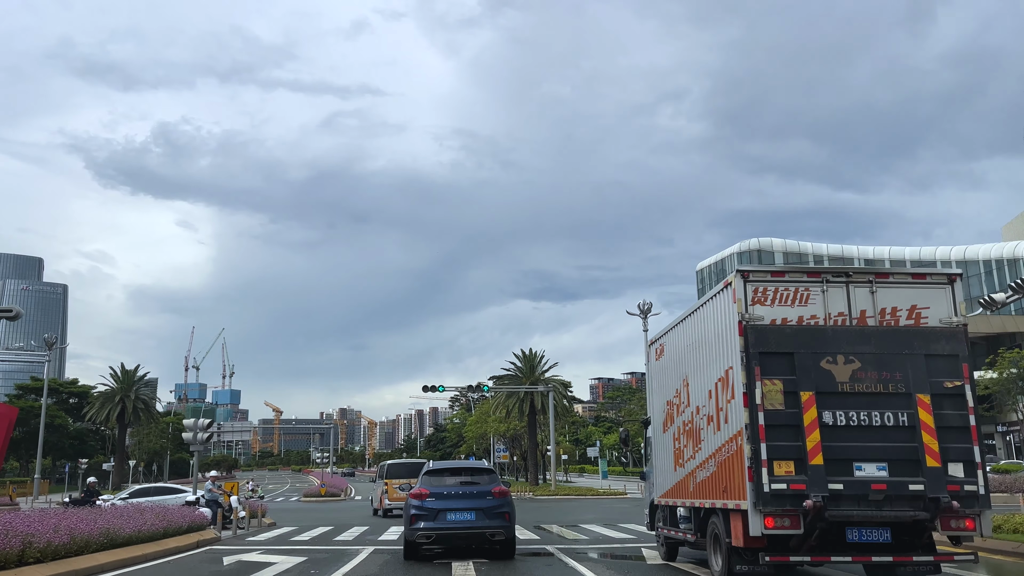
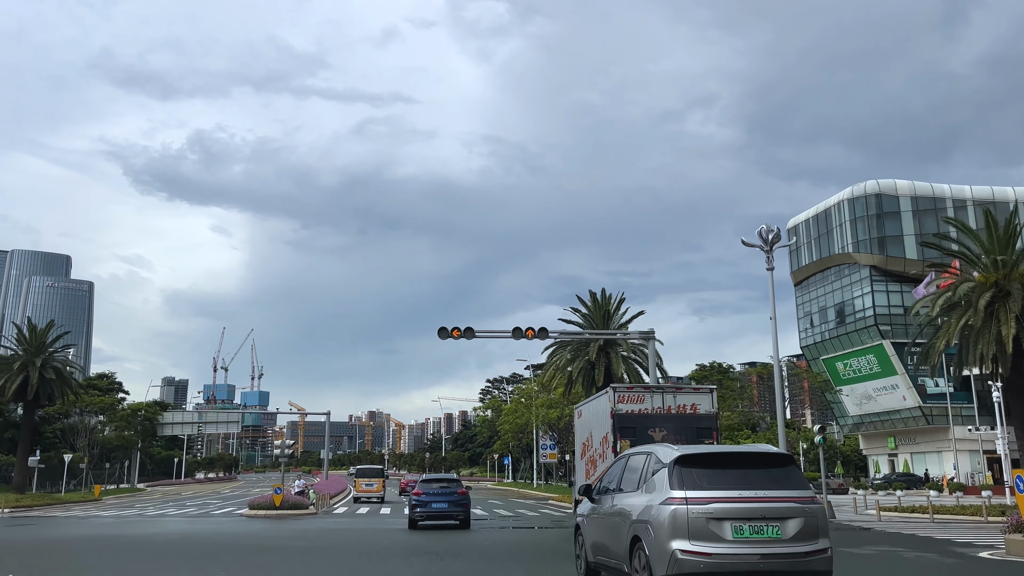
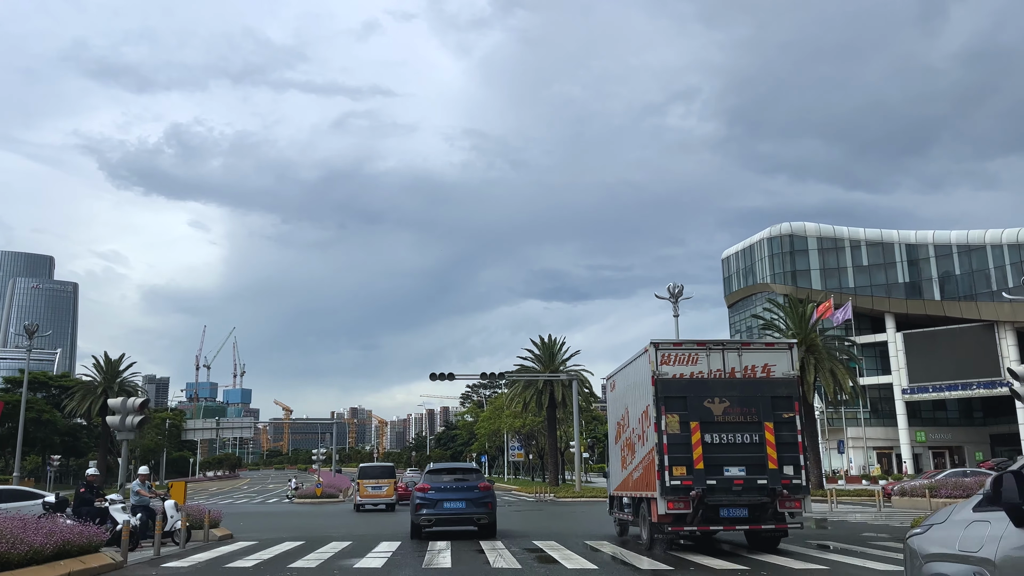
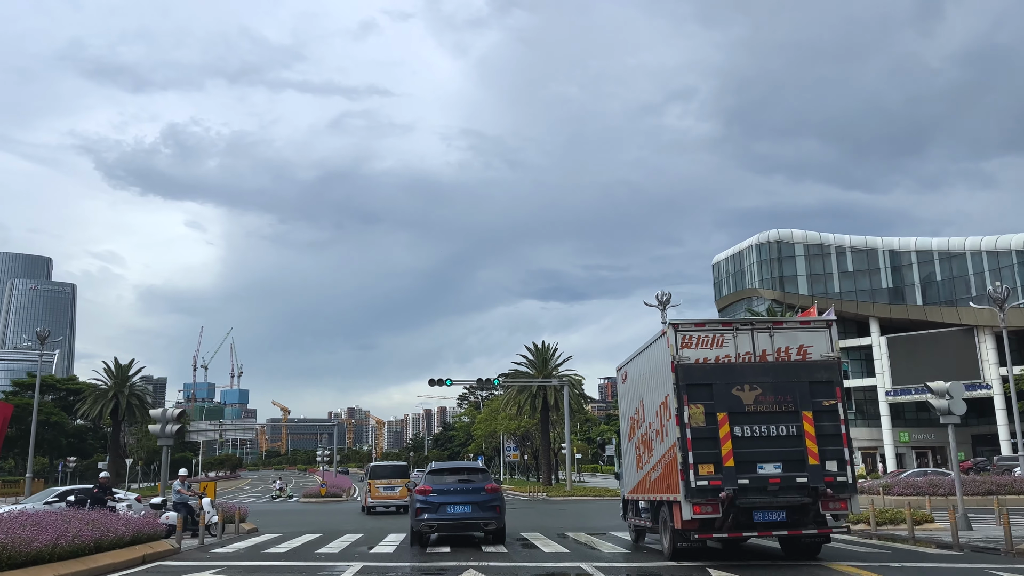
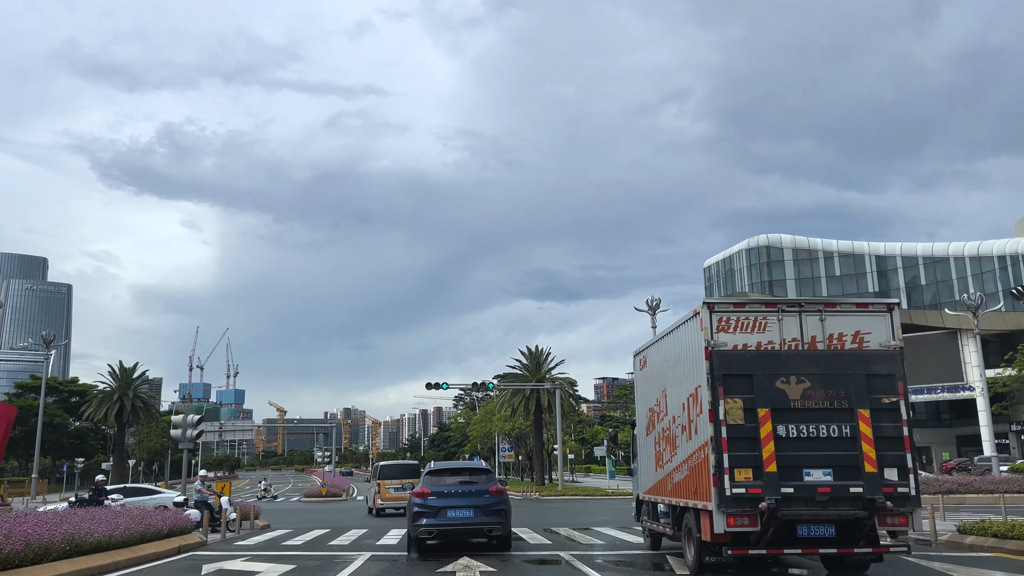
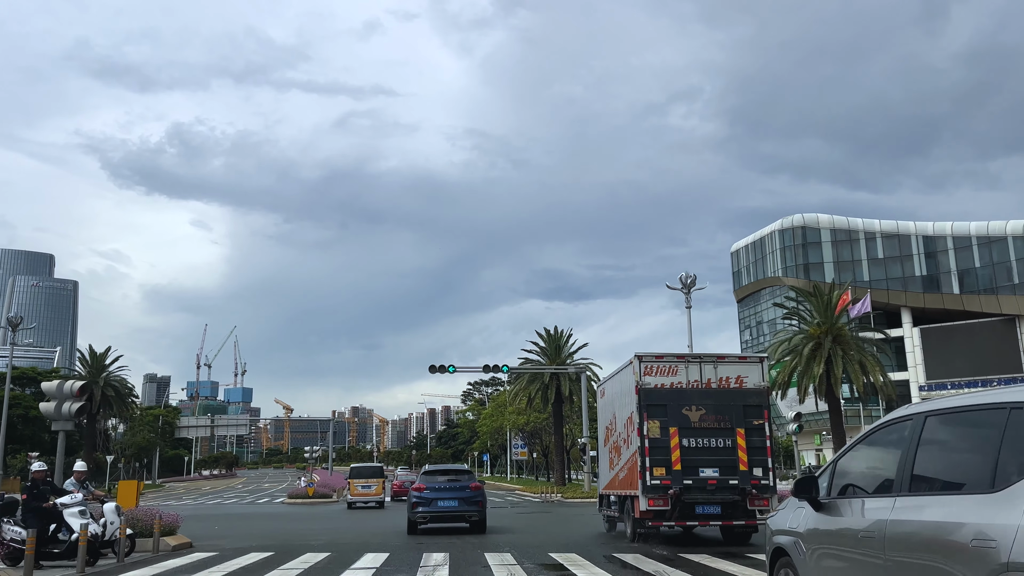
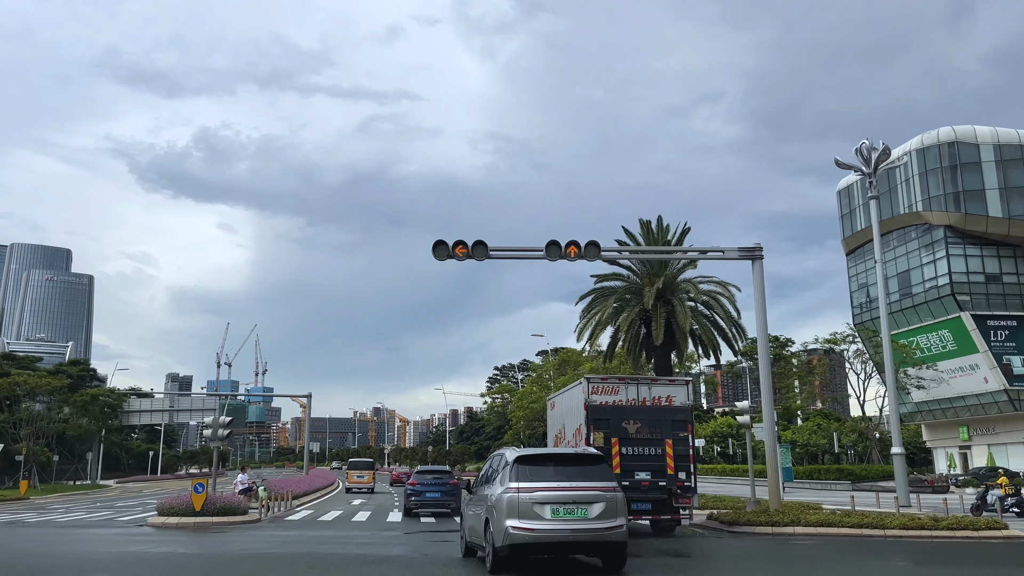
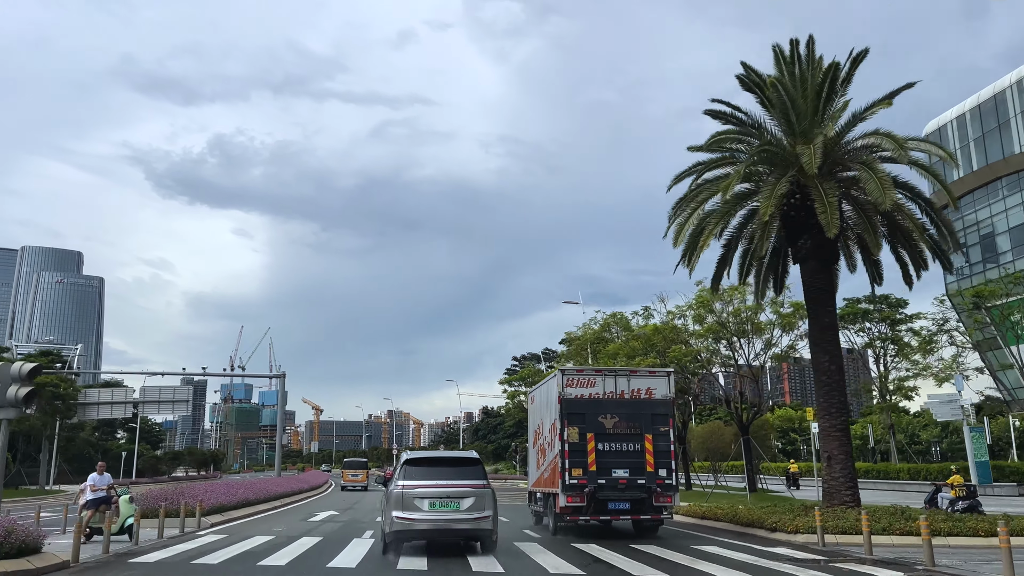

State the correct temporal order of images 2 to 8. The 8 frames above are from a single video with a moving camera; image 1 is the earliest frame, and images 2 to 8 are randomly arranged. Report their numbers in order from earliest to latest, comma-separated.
5, 4, 3, 6, 2, 7, 8
